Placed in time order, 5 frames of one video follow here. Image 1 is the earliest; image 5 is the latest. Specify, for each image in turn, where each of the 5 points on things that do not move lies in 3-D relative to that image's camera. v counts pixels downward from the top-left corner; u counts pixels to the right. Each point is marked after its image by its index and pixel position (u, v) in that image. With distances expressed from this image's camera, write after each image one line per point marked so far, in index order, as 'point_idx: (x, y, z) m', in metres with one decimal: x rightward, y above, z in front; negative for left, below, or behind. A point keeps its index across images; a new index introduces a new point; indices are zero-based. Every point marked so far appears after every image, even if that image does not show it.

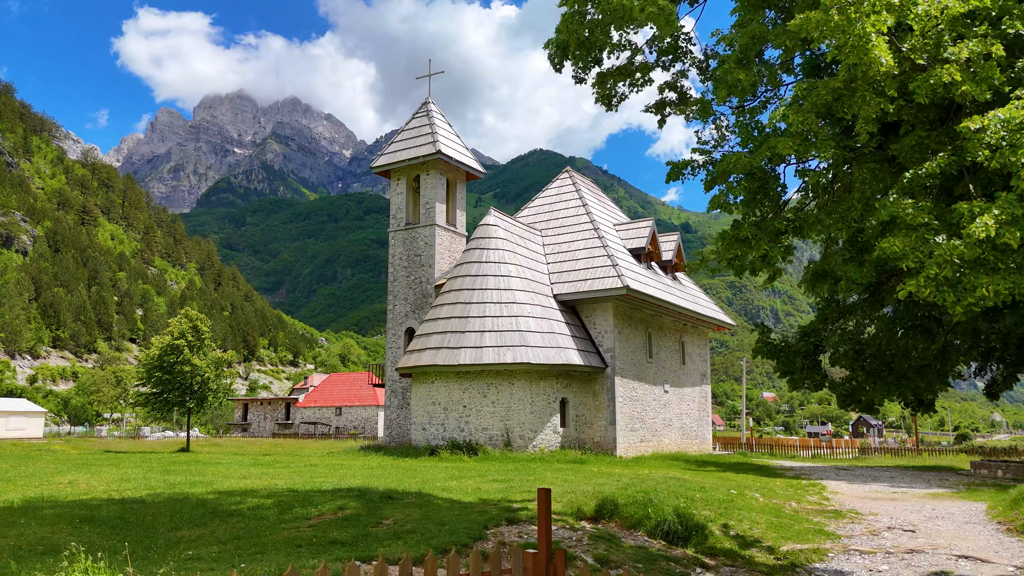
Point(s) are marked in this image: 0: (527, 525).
0: (+0.2, -2.6, +7.1) m
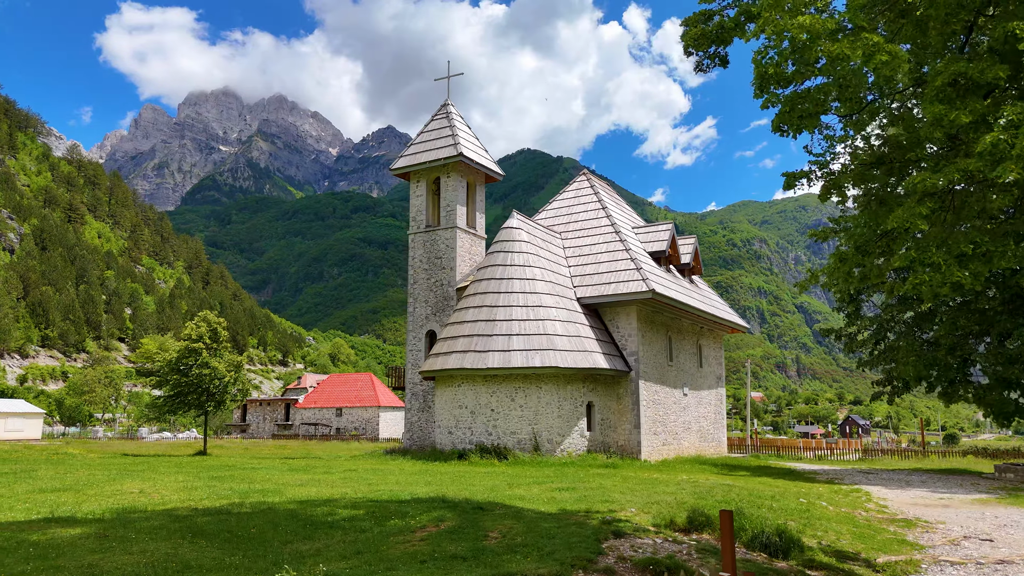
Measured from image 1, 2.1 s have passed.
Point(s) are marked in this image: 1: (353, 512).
0: (+1.3, -2.7, +7.1) m
1: (-1.9, -2.8, +8.1) m
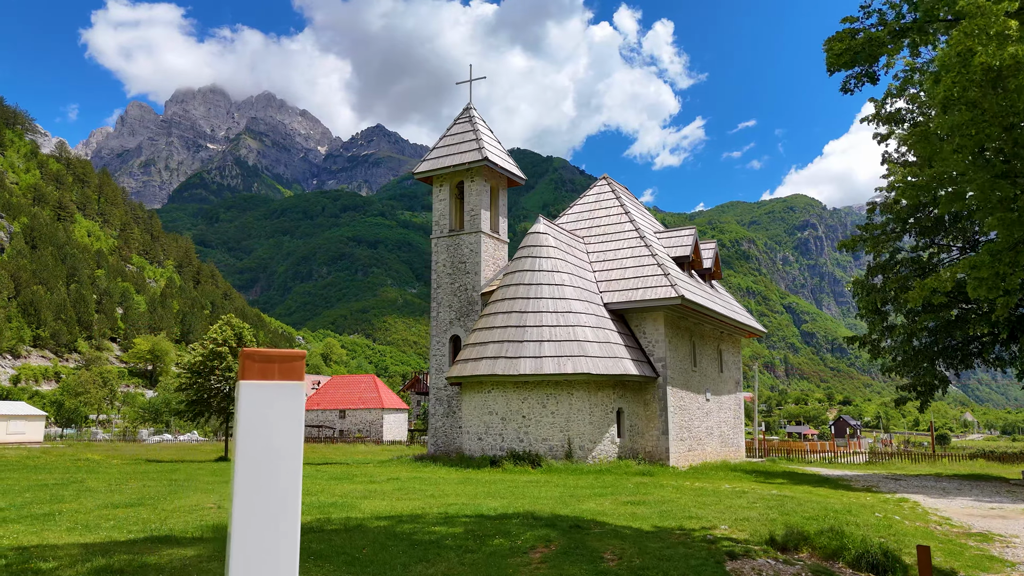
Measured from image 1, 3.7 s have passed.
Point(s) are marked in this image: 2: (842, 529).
0: (+2.5, -2.9, +7.0) m
1: (-0.7, -3.0, +8.0) m
2: (+4.2, -3.1, +8.4) m
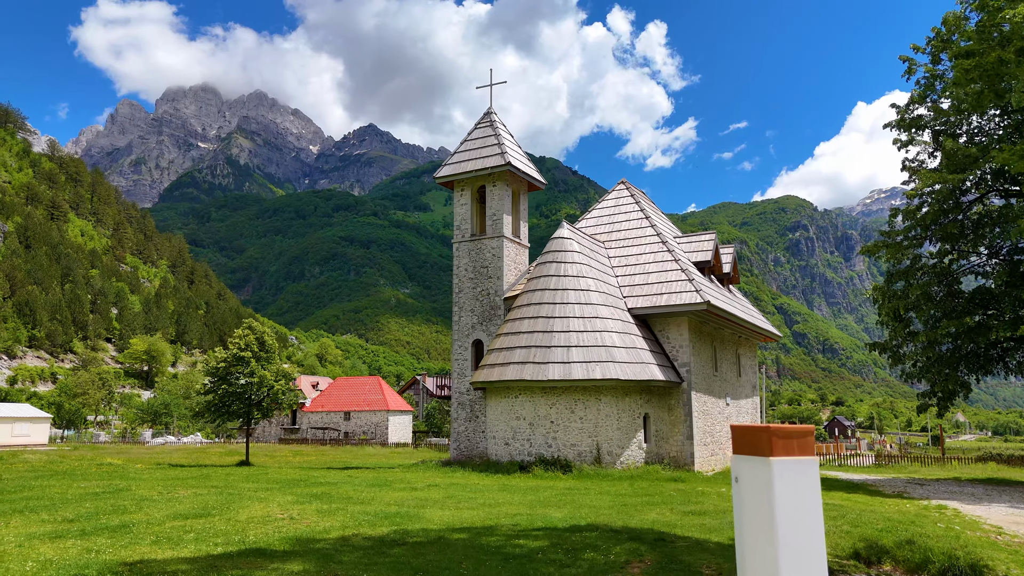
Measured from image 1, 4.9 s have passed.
0: (+3.6, -3.1, +7.1) m
1: (+0.3, -3.2, +8.0) m
2: (+5.3, -3.3, +8.5) m
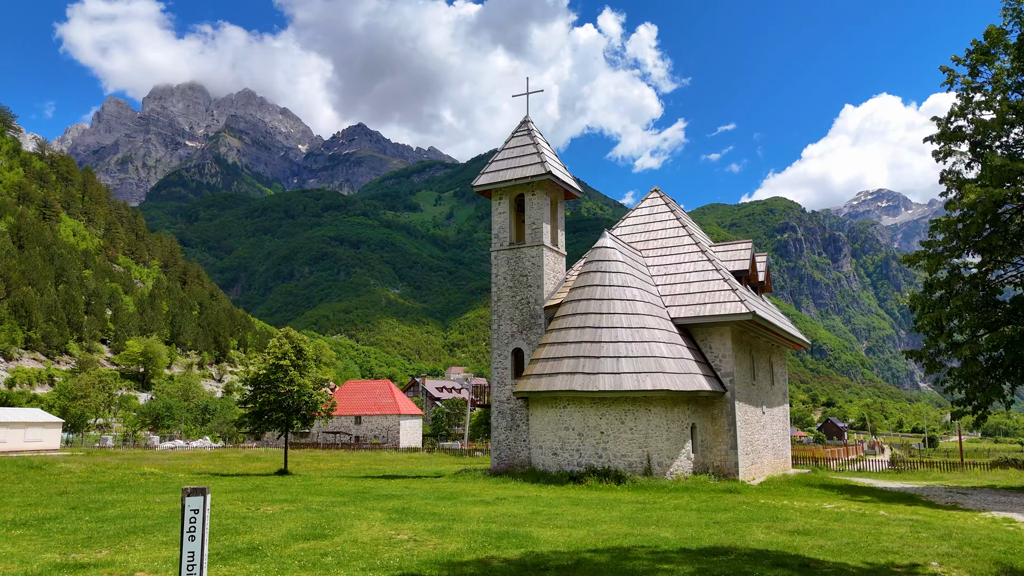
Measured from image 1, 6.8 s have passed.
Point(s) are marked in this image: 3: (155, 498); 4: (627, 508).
0: (+5.4, -3.4, +7.2) m
1: (+2.1, -3.5, +8.1) m
2: (+7.1, -3.6, +8.6) m
3: (-7.7, -4.9, +15.0) m
4: (+2.6, -4.9, +14.3) m
